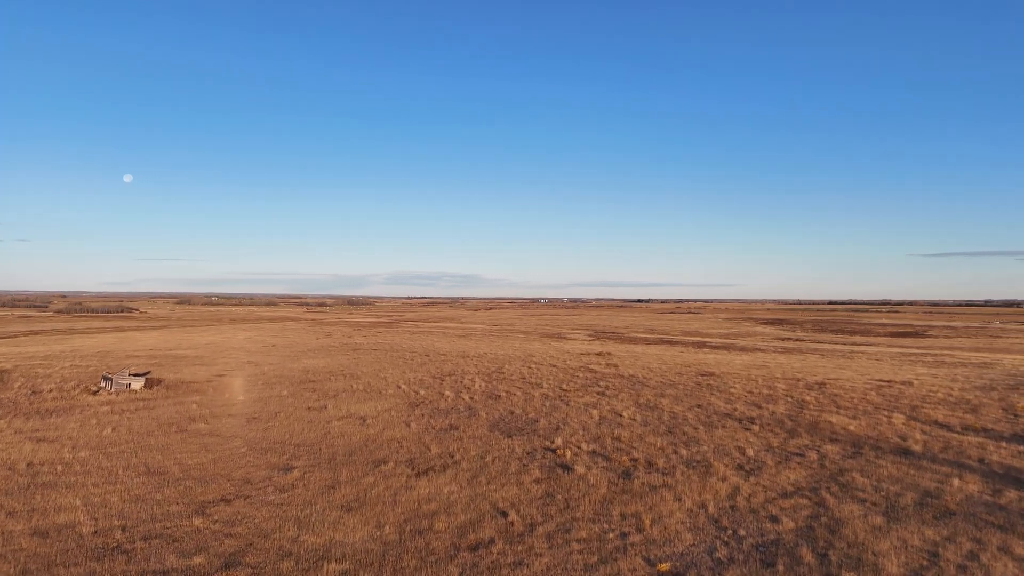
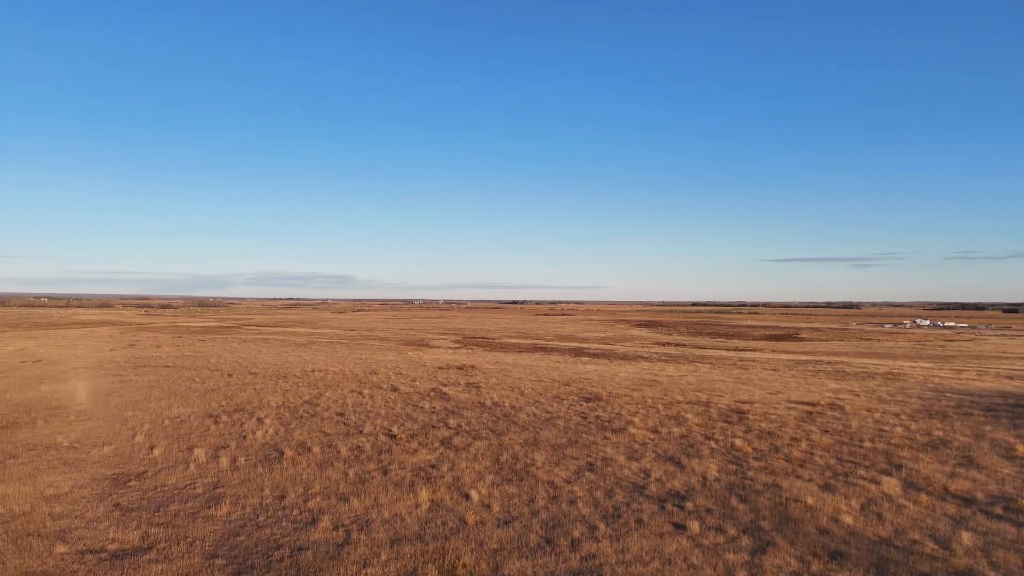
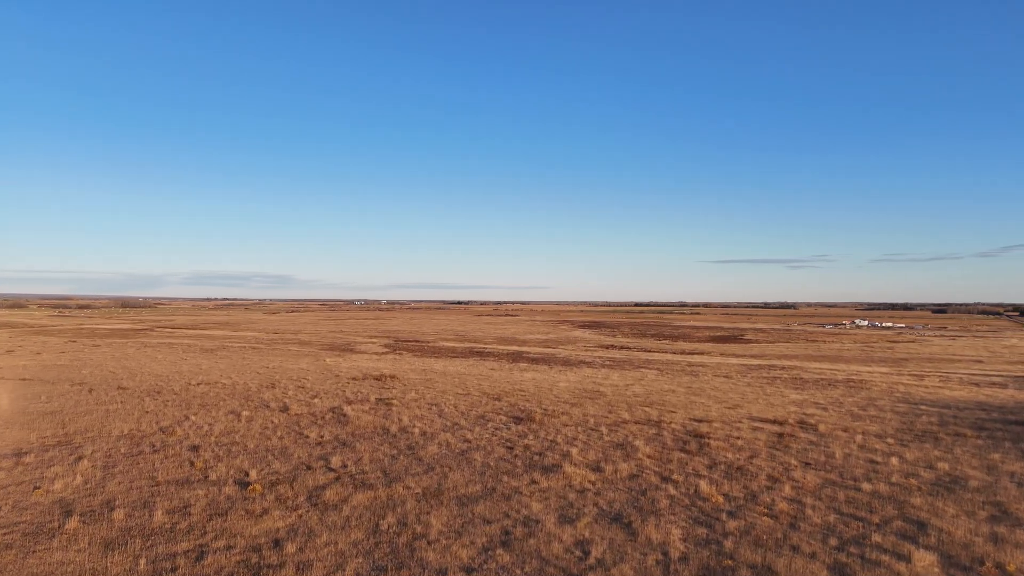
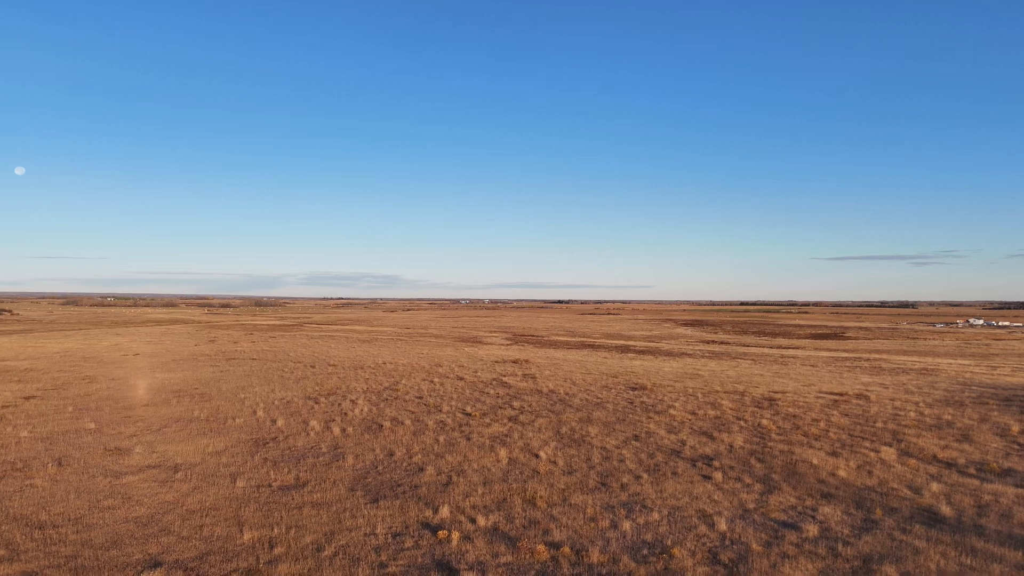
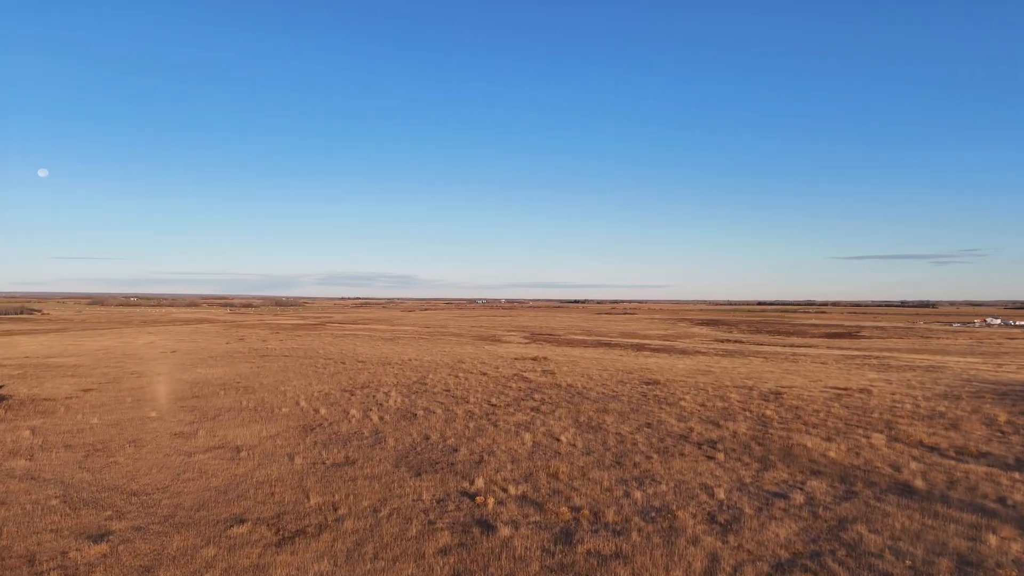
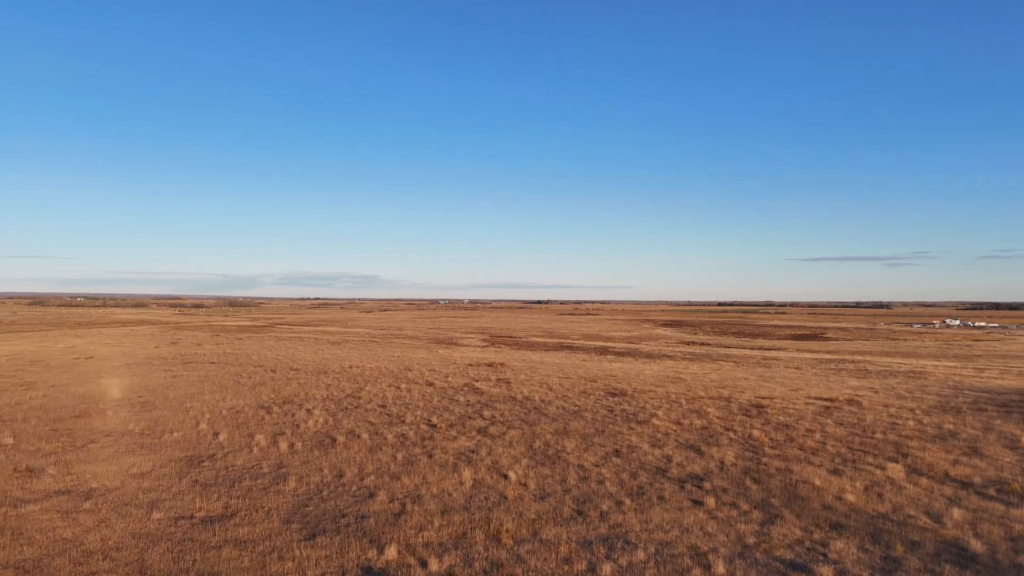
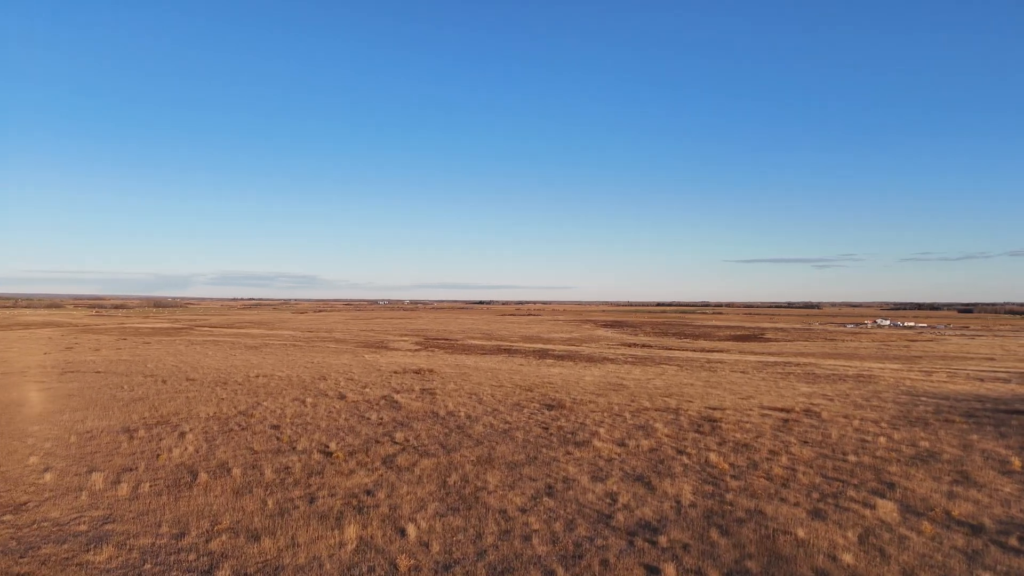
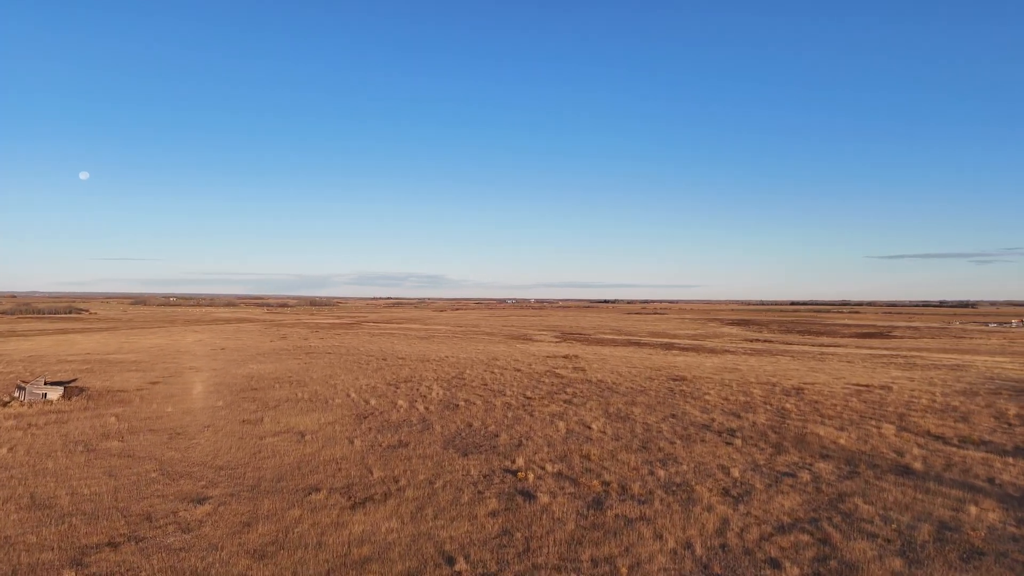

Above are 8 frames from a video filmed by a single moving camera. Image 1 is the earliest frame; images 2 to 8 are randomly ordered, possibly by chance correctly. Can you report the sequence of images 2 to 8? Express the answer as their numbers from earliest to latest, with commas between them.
8, 5, 4, 6, 2, 7, 3
